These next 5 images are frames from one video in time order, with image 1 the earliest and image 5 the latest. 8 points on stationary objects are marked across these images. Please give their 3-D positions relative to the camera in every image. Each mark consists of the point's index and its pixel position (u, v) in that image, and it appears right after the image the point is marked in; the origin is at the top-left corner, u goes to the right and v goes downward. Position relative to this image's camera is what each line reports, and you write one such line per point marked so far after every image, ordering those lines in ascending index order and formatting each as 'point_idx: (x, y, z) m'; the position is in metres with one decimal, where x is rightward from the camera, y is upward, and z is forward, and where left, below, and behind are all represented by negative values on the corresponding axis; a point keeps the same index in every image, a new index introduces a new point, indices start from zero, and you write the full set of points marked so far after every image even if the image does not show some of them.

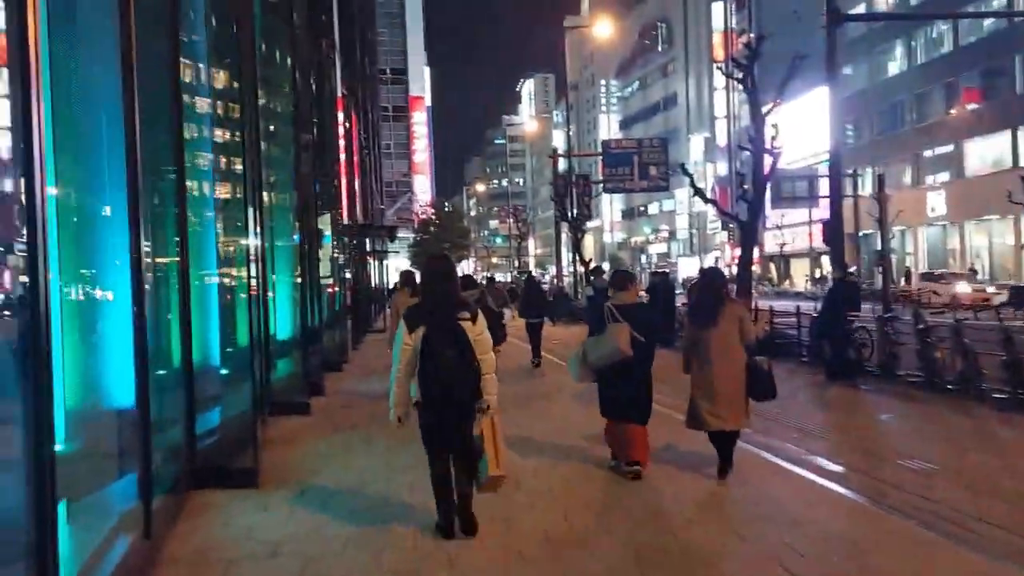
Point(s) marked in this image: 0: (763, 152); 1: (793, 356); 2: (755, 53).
0: (+5.9, +3.1, +19.6) m
1: (+5.5, -1.3, +16.4) m
2: (+5.4, +5.2, +18.5) m
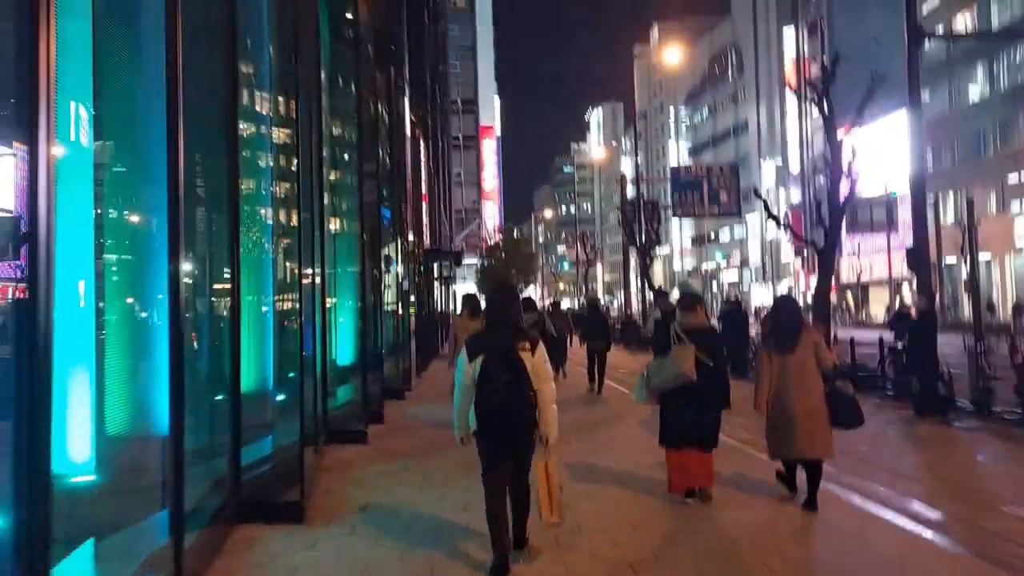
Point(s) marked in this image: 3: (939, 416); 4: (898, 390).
0: (+7.4, +2.5, +18.8) m
1: (+6.8, -1.9, +15.6) m
2: (+6.9, +4.6, +17.9) m
3: (+6.3, -1.9, +12.4) m
4: (+6.6, -1.8, +14.4) m
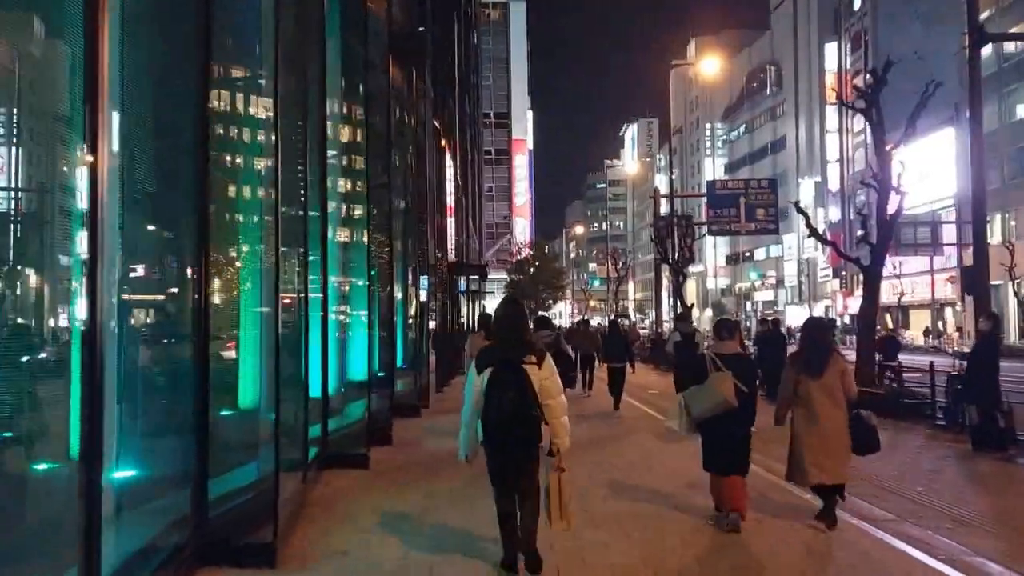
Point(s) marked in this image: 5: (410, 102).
0: (+8.0, +2.0, +17.8) m
1: (+7.1, -2.3, +14.4) m
2: (+7.4, +4.2, +16.9) m
3: (+6.6, -2.2, +11.3) m
4: (+7.0, -2.1, +13.3) m
5: (-2.2, +4.0, +18.0) m
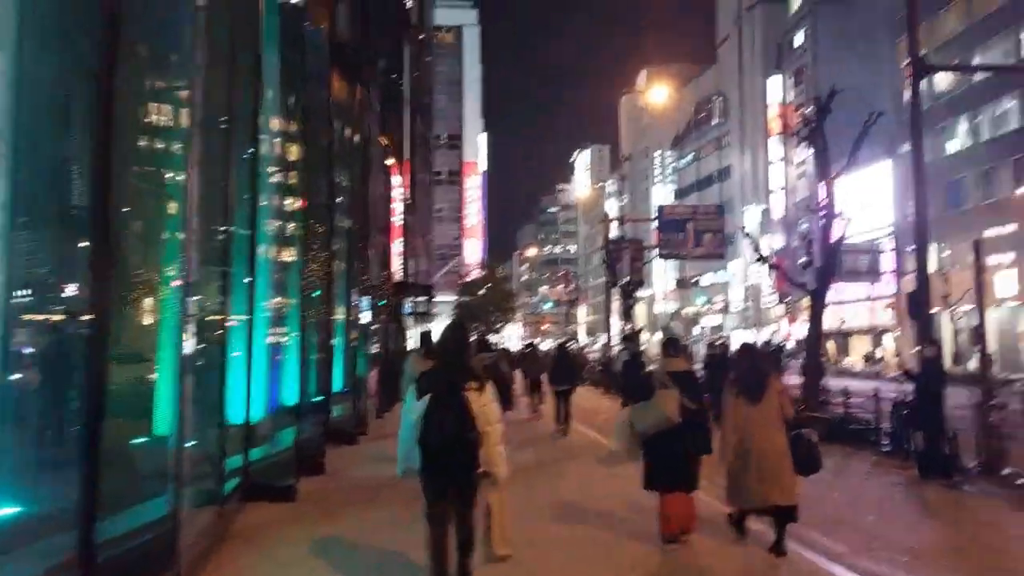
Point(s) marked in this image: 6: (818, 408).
0: (+6.9, +1.5, +17.9) m
1: (+6.2, -2.7, +14.4) m
2: (+6.4, +3.6, +17.0) m
3: (+5.8, -2.6, +11.3) m
4: (+6.1, -2.5, +13.2) m
5: (-3.3, +3.6, +17.5) m
6: (+6.2, -2.4, +16.8) m
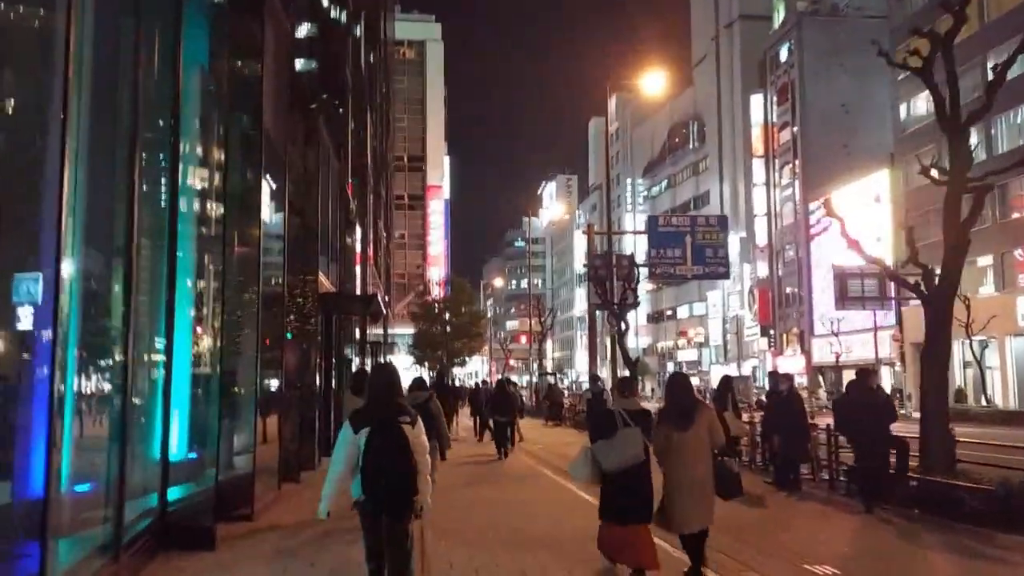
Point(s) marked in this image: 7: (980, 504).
0: (+6.5, +1.4, +12.5) m
1: (+5.9, -2.6, +8.8) m
2: (+6.1, +3.6, +11.7) m
3: (+5.7, -2.3, +5.7) m
4: (+5.9, -2.4, +7.7) m
5: (-3.7, +3.5, +11.8) m
6: (+5.8, -2.4, +11.2) m
7: (+5.3, -2.5, +9.5) m
